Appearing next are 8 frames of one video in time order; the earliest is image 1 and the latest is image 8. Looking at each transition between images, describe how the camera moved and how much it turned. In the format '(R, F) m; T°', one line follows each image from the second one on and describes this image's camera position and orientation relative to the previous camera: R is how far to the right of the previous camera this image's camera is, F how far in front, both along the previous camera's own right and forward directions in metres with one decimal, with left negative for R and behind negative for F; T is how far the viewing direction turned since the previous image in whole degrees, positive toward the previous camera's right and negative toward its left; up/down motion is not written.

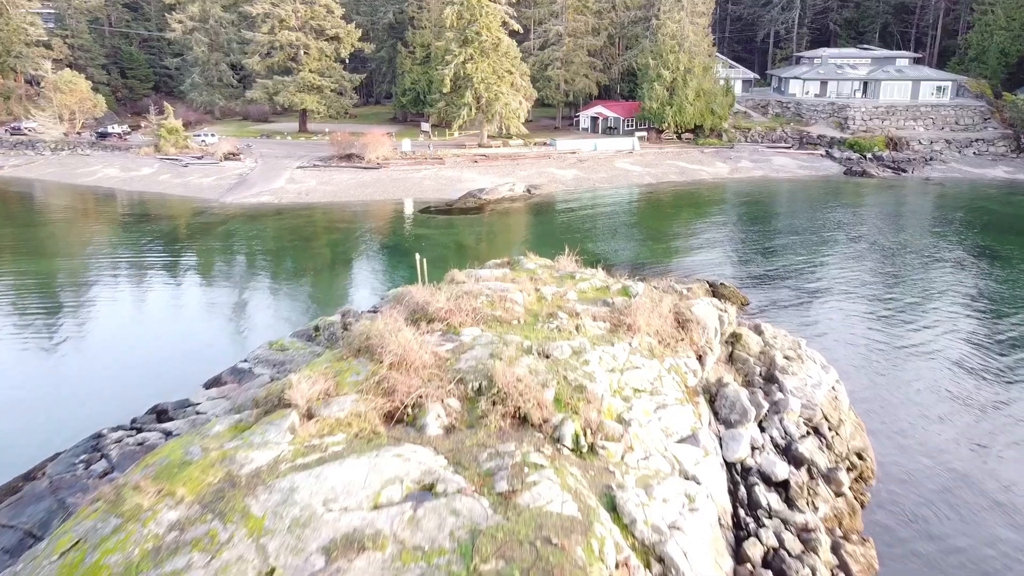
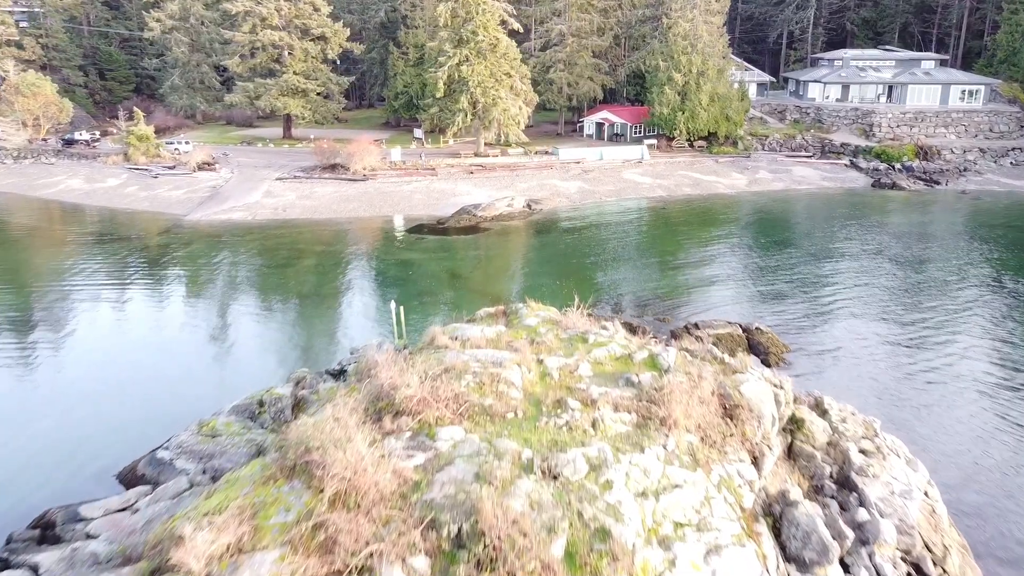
(+0.1, +3.7) m; 0°
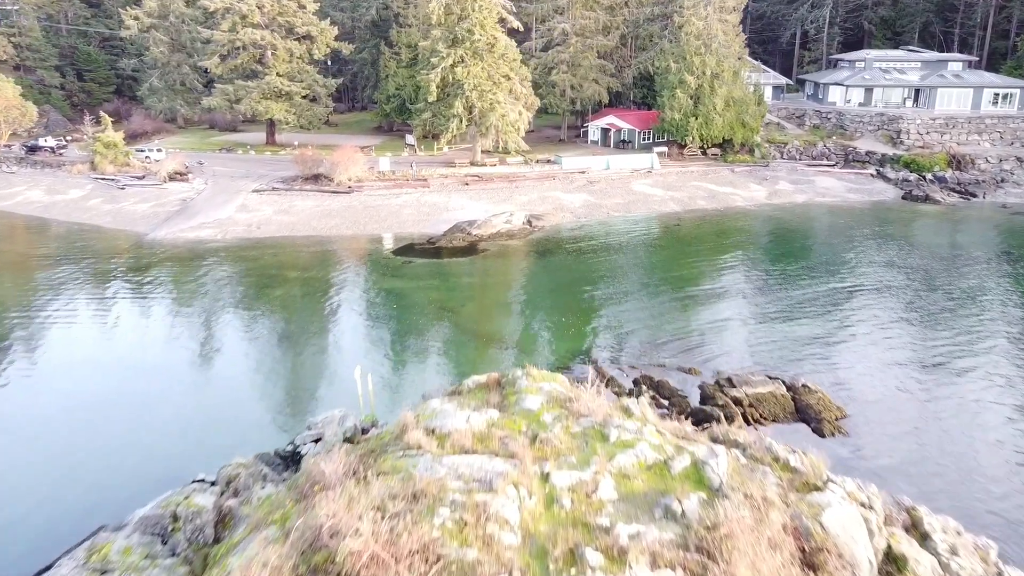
(+0.1, +3.4) m; 0°
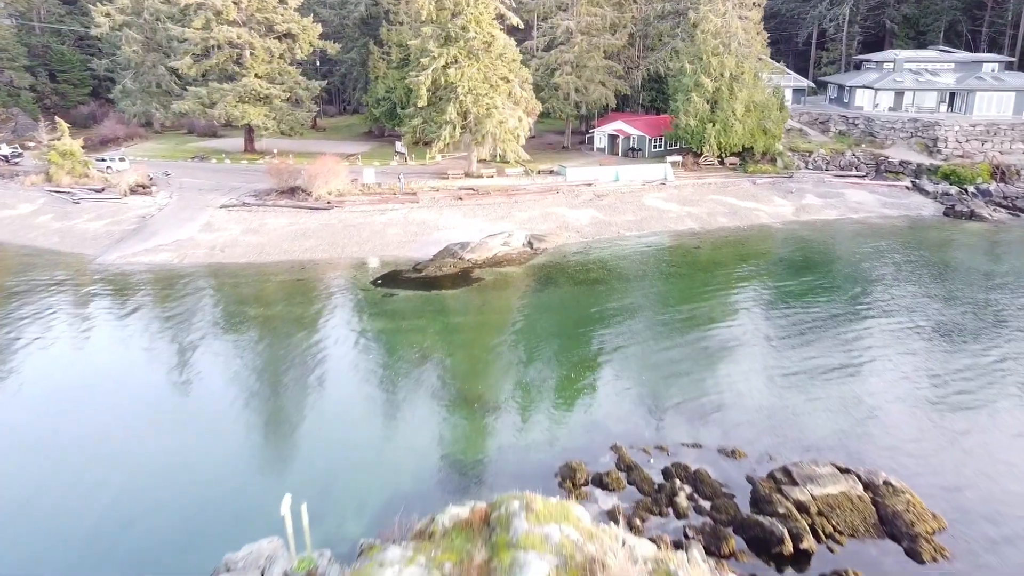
(+0.1, +3.8) m; 0°
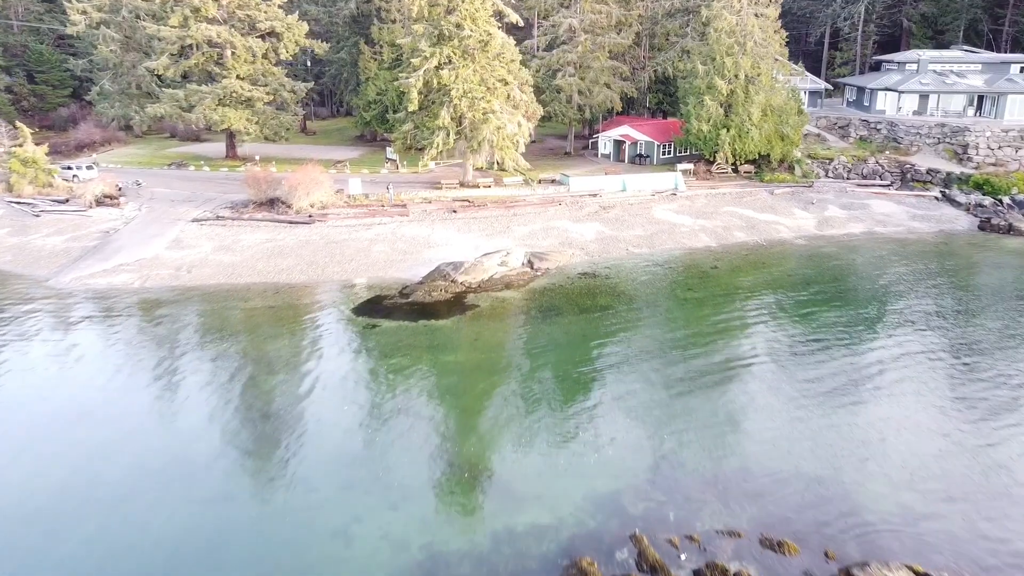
(+0.1, +2.7) m; 0°
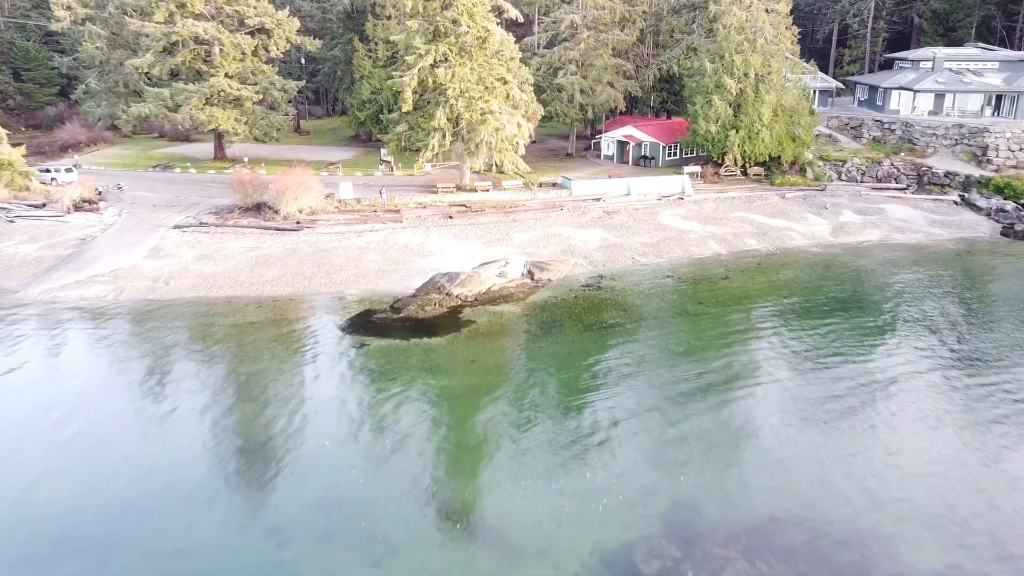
(0.0, +1.5) m; 0°
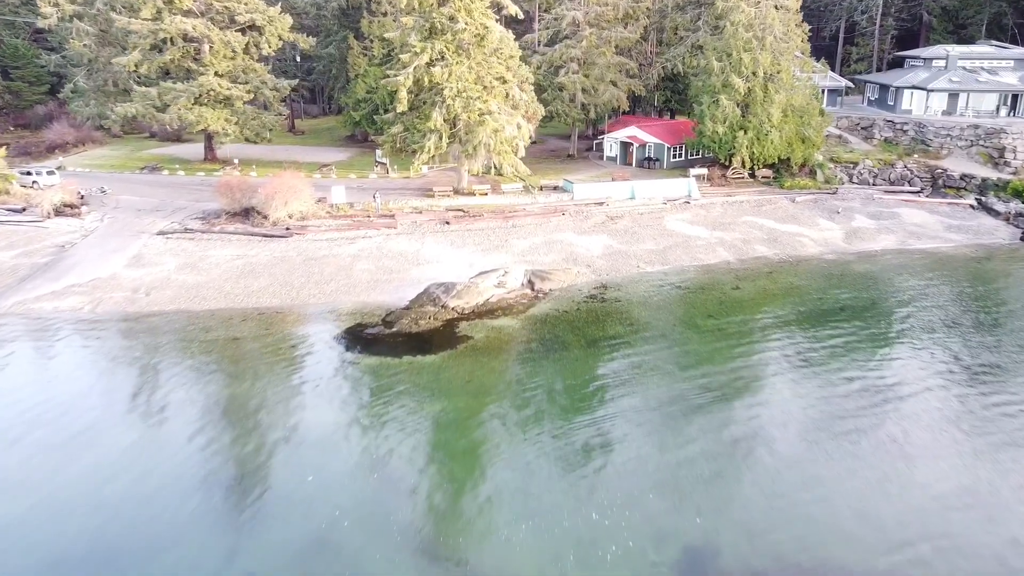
(0.0, +1.2) m; 0°
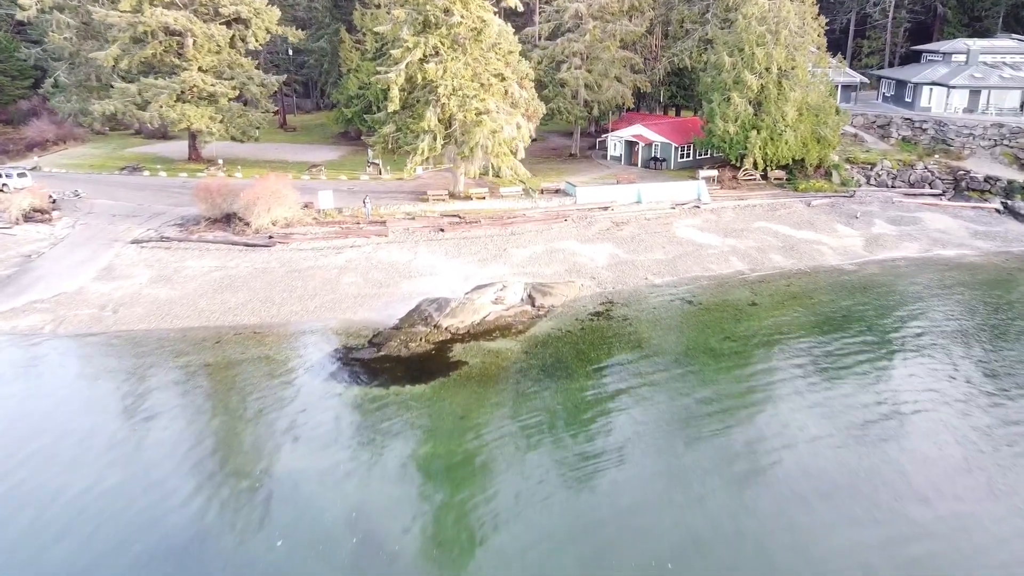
(0.0, +1.8) m; 0°
